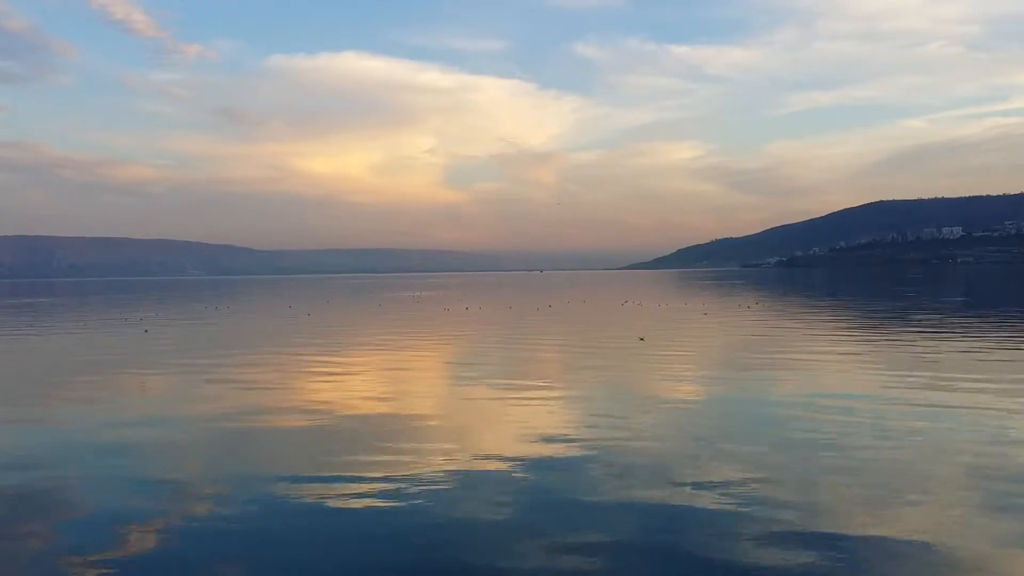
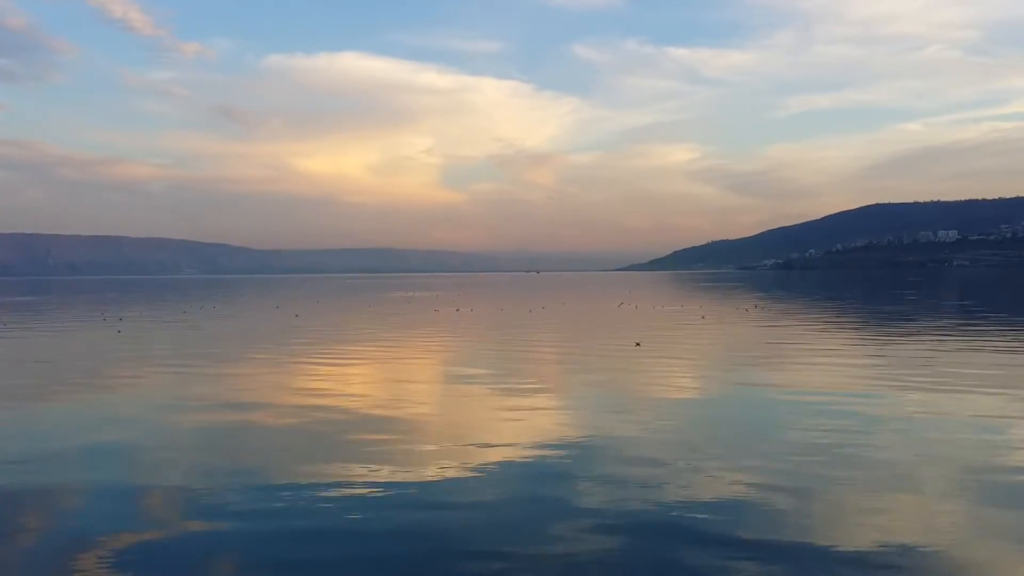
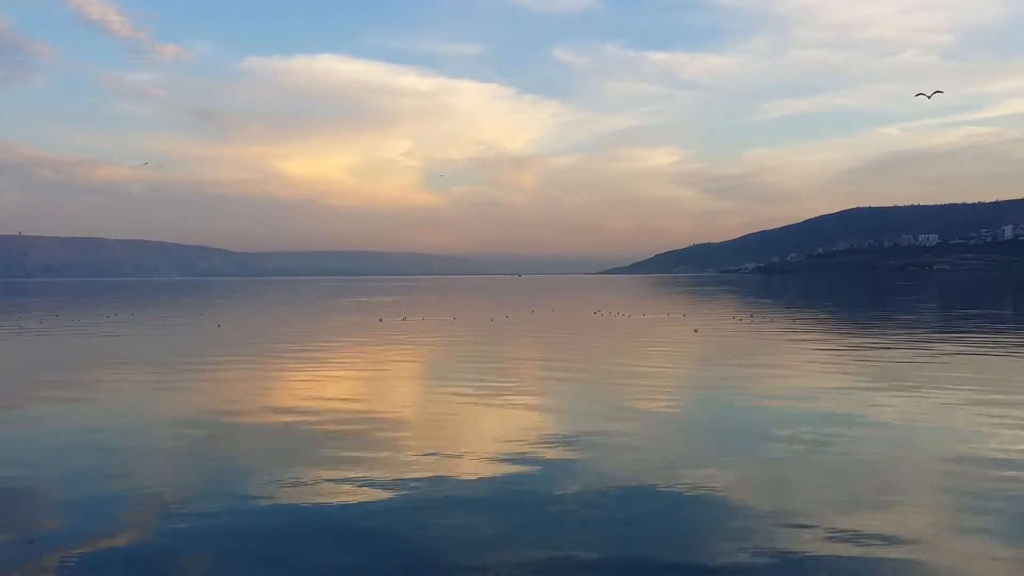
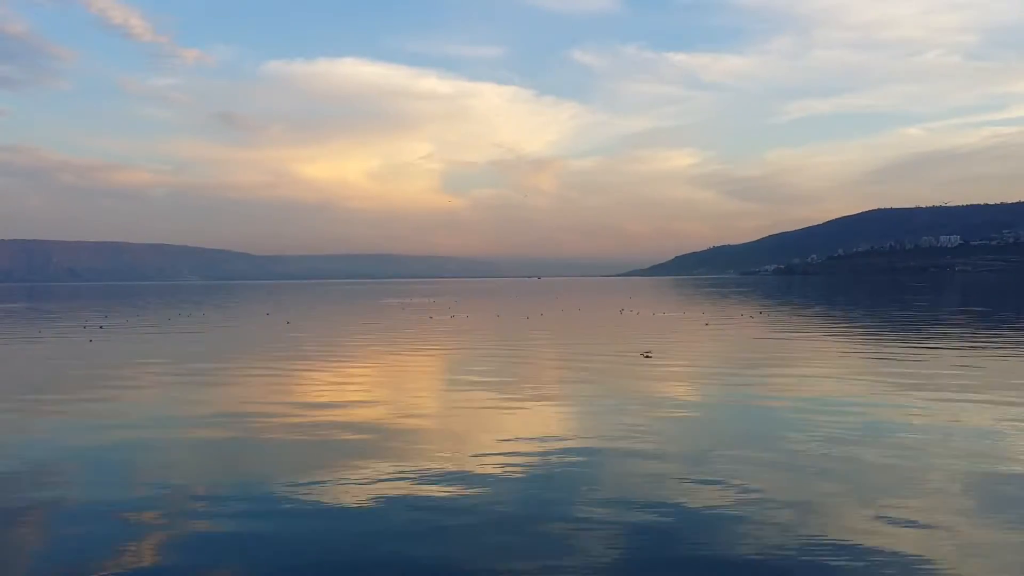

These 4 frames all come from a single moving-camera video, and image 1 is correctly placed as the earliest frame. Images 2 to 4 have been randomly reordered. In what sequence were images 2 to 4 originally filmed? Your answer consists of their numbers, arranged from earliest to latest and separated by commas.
2, 4, 3
